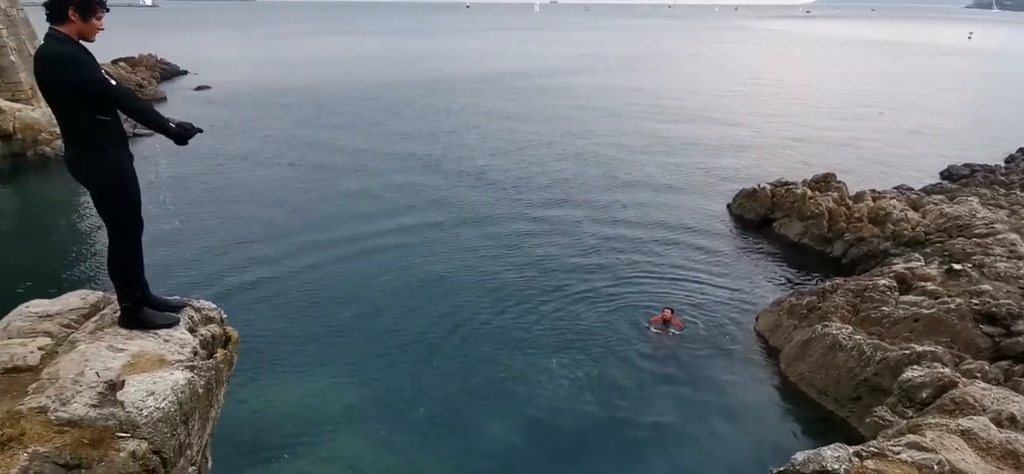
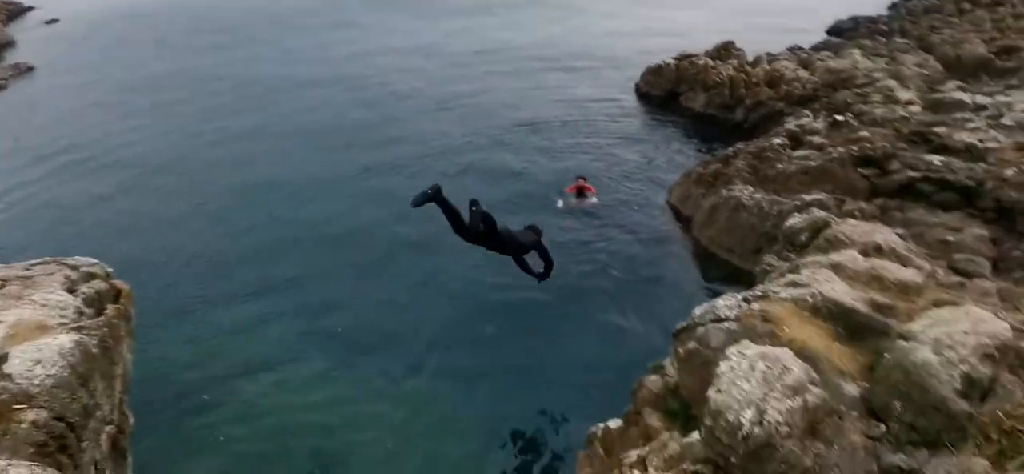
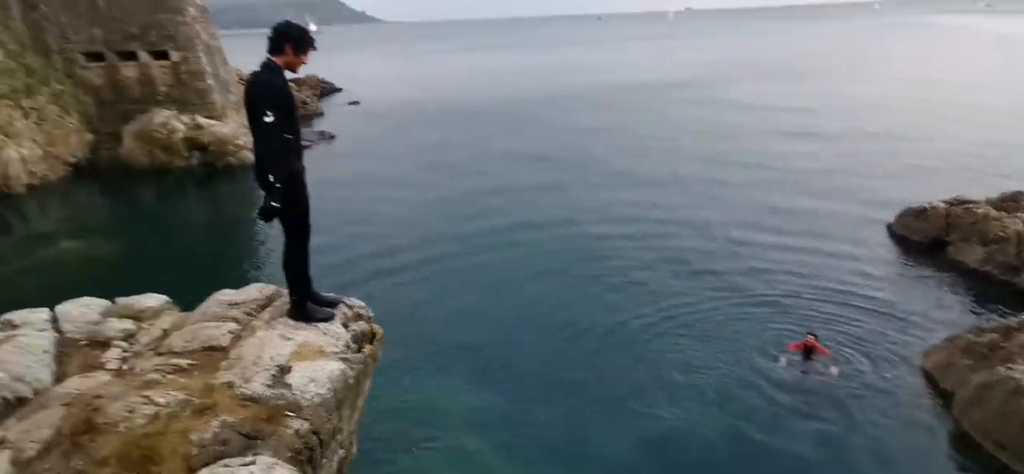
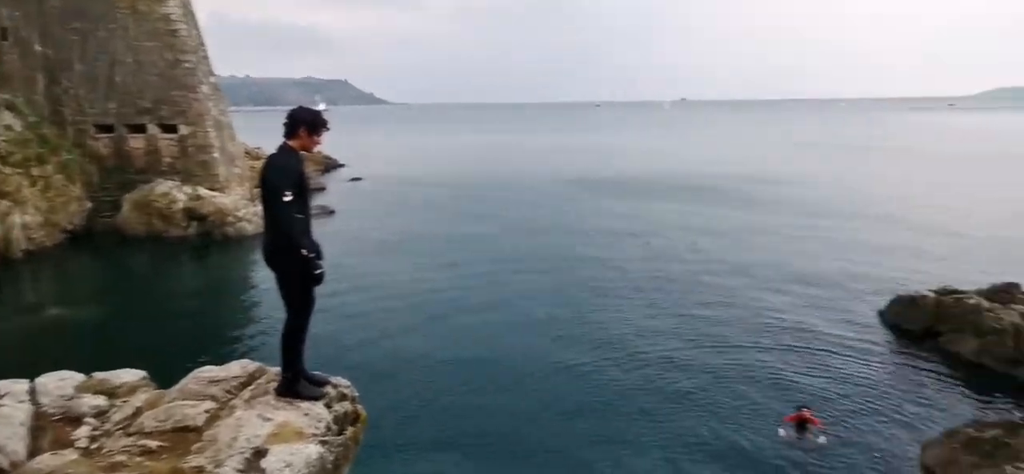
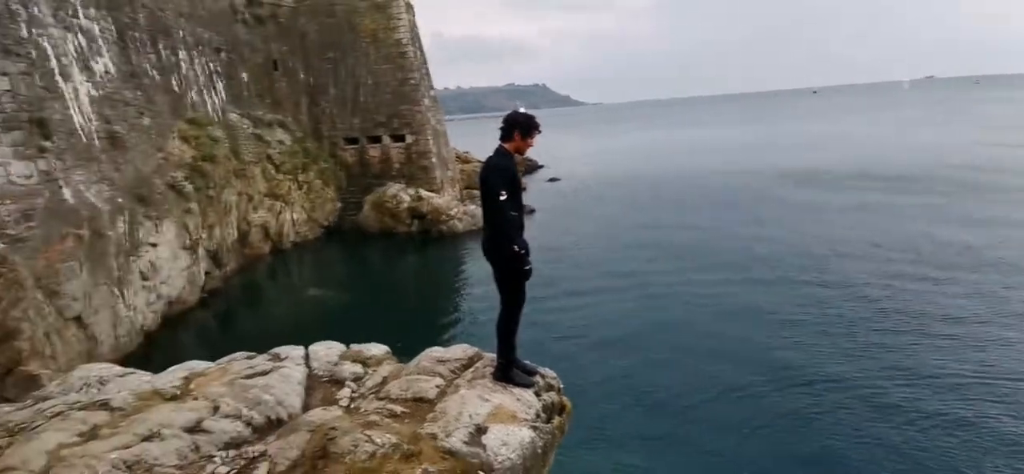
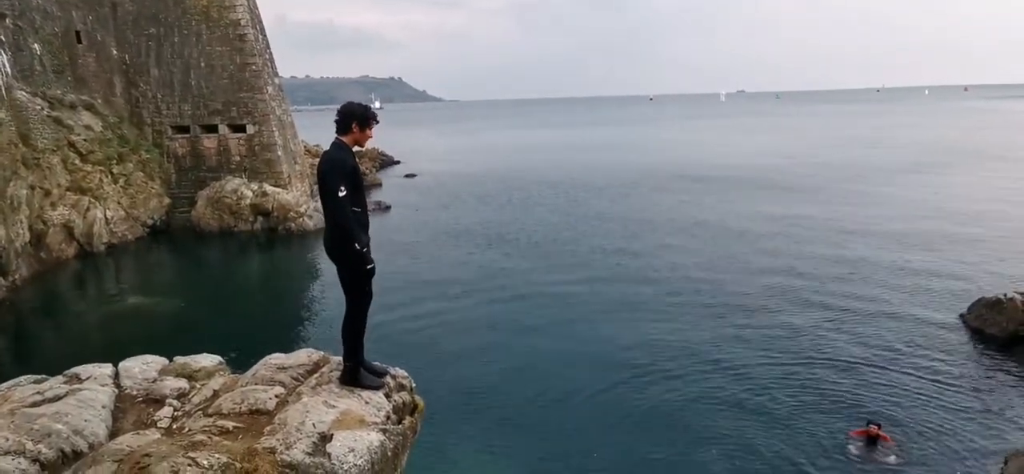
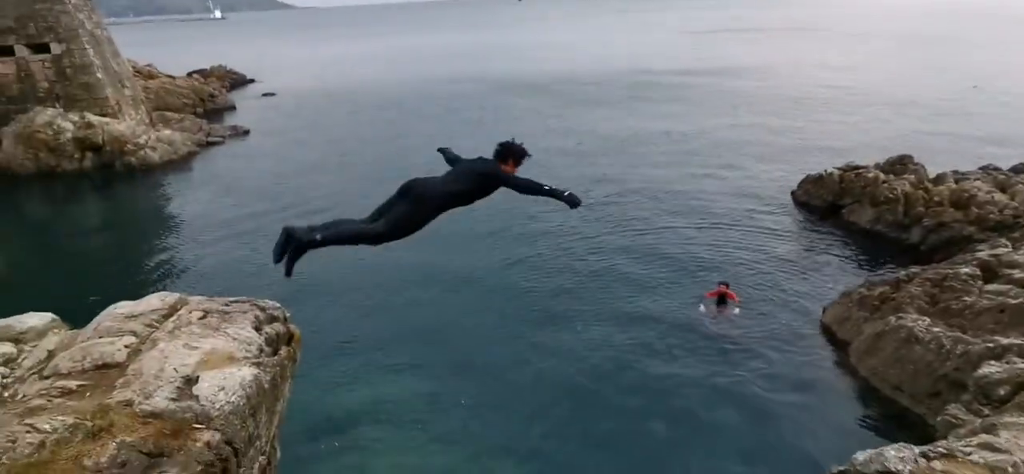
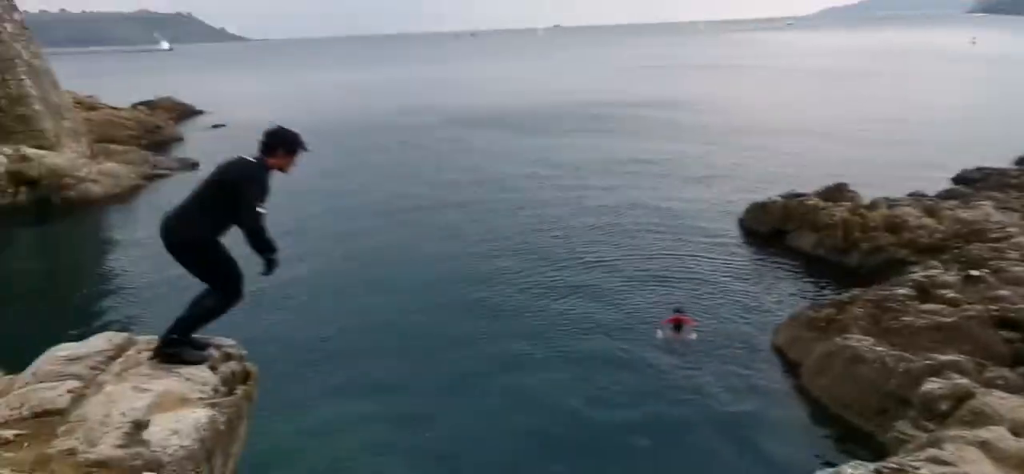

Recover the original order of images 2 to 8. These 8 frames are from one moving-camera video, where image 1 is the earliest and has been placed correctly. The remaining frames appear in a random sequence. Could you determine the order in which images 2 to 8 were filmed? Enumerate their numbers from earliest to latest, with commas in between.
3, 6, 5, 4, 8, 7, 2
